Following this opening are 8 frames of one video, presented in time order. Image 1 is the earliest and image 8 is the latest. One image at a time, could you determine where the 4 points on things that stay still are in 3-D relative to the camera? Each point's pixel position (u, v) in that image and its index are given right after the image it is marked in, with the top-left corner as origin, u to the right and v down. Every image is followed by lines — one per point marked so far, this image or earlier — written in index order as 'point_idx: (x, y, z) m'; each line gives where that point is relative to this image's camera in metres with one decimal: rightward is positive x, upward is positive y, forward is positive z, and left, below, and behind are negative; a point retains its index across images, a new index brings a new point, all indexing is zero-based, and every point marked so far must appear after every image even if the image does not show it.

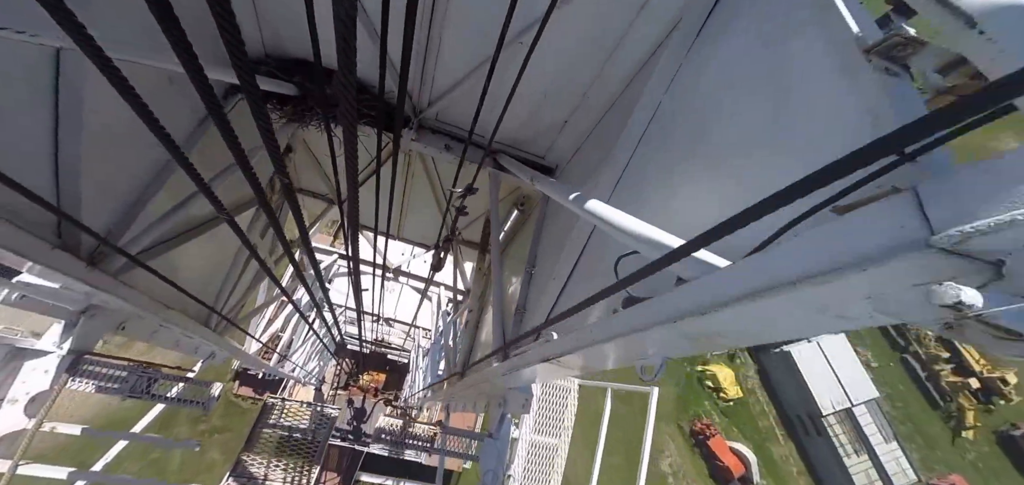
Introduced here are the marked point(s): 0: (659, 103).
0: (+1.0, +1.0, +3.0) m
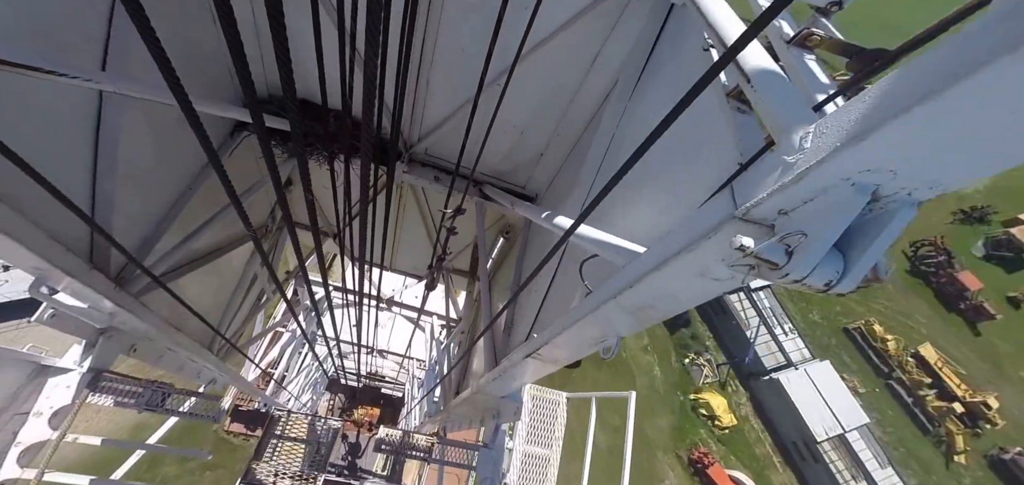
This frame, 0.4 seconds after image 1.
0: (+0.8, +0.9, +3.6) m
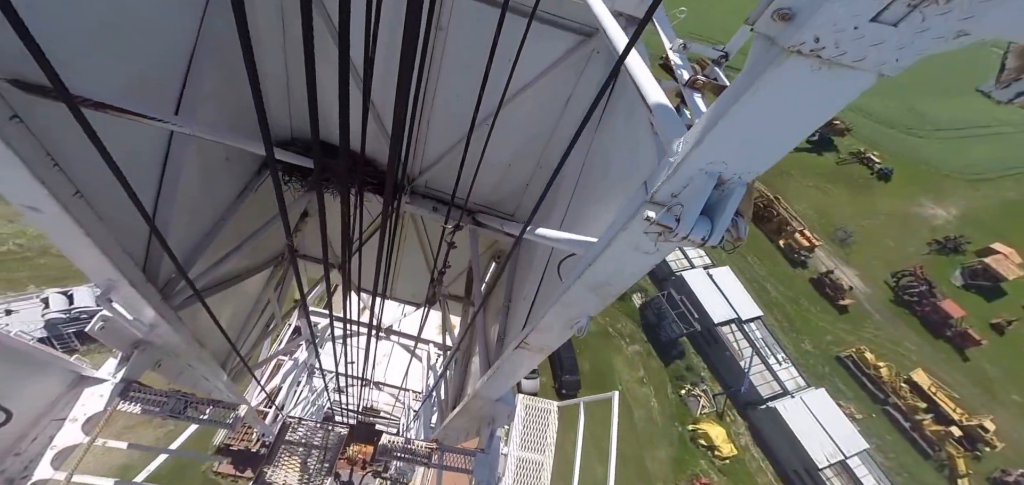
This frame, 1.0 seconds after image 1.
0: (+0.7, +0.8, +4.3) m
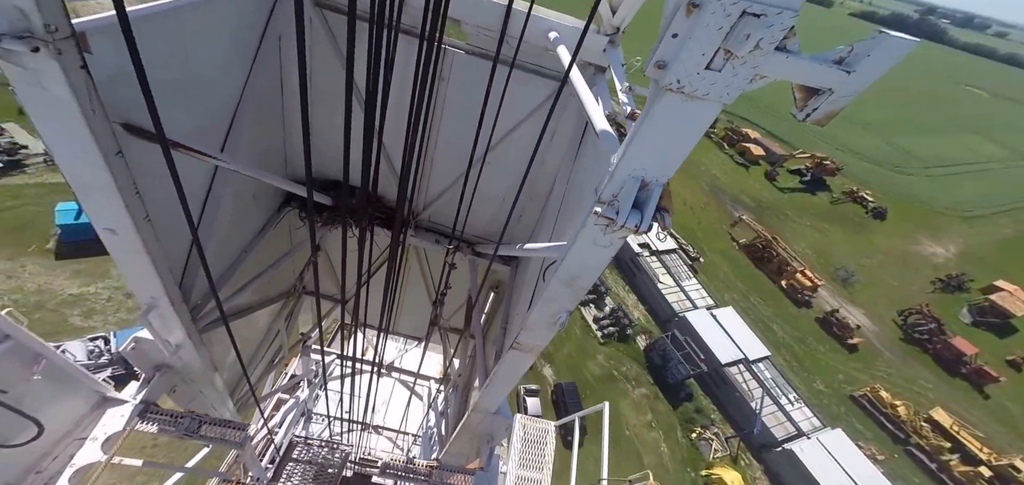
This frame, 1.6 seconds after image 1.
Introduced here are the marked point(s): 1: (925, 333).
0: (+0.6, +0.7, +4.8) m
1: (+14.1, -3.1, +15.0) m
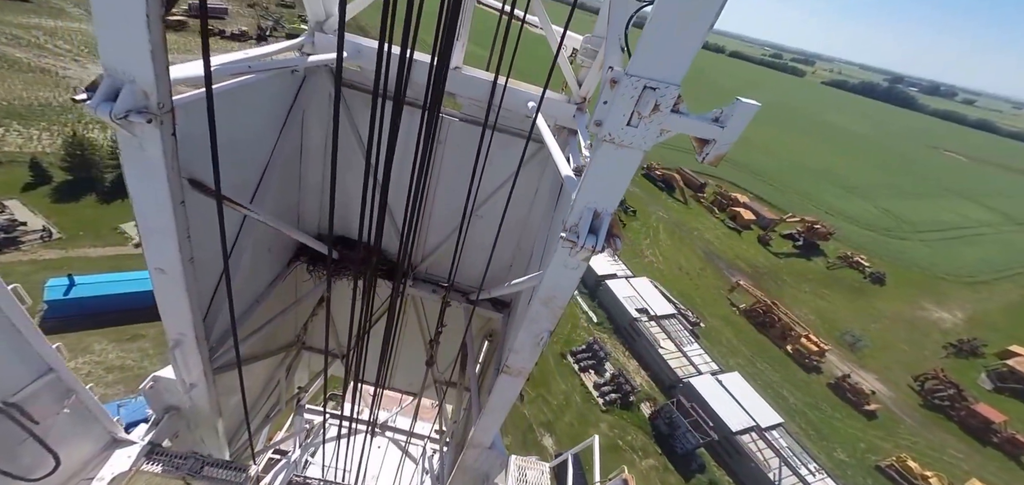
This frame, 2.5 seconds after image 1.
0: (+0.5, +0.2, +5.4) m
1: (+14.3, -5.1, +14.5) m
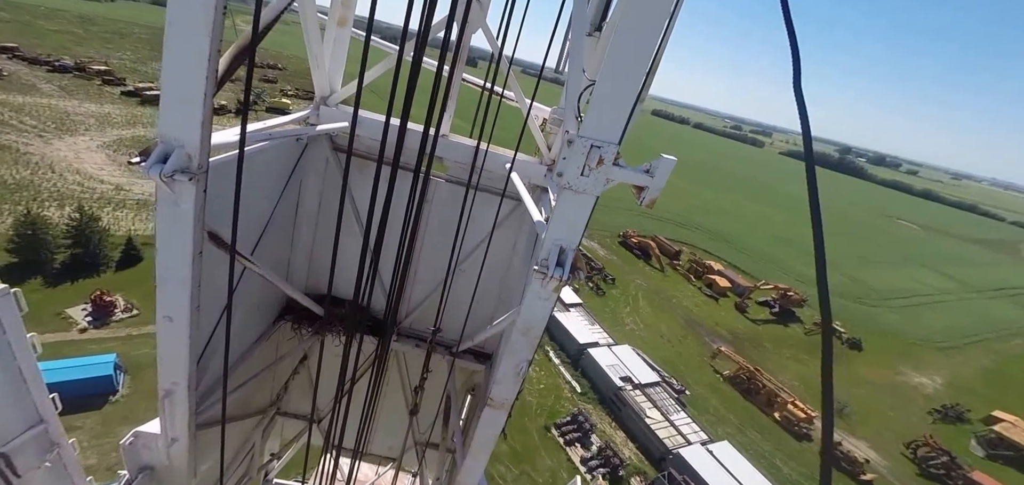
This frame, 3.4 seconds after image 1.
0: (+0.2, -0.4, +5.6) m
1: (+13.7, -7.2, +14.1) m
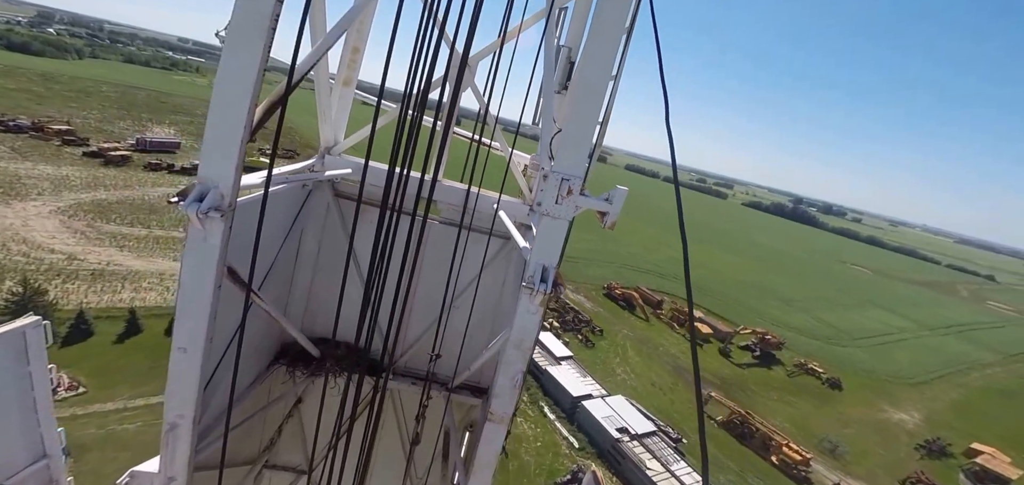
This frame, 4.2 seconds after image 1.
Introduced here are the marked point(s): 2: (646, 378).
0: (+0.5, -0.7, +5.7) m
1: (+13.6, -8.3, +14.1) m
2: (+5.4, -5.5, +17.6) m
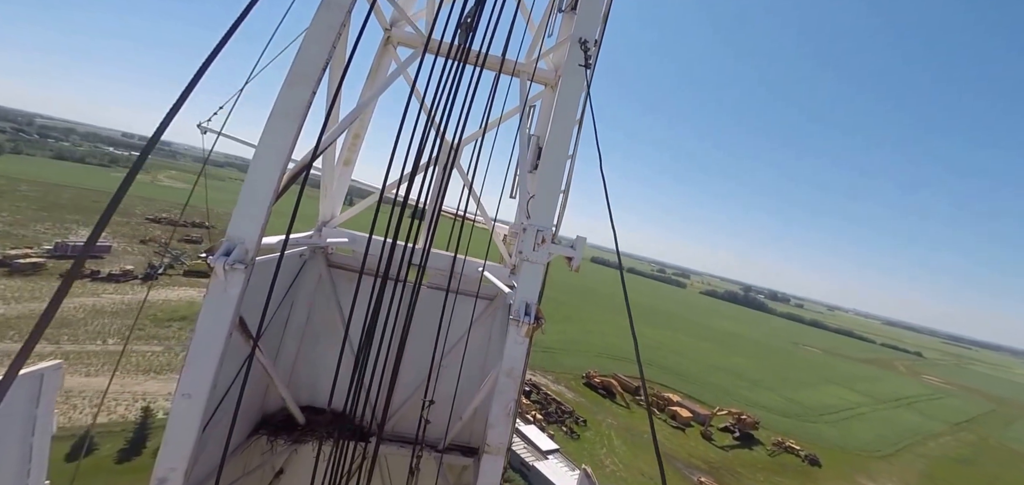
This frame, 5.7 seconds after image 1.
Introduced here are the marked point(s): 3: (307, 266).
0: (+0.9, -1.2, +5.8) m
1: (+13.3, -10.5, +13.7) m
2: (+4.6, -8.7, +16.7) m
3: (-3.5, -0.4, +7.7) m
